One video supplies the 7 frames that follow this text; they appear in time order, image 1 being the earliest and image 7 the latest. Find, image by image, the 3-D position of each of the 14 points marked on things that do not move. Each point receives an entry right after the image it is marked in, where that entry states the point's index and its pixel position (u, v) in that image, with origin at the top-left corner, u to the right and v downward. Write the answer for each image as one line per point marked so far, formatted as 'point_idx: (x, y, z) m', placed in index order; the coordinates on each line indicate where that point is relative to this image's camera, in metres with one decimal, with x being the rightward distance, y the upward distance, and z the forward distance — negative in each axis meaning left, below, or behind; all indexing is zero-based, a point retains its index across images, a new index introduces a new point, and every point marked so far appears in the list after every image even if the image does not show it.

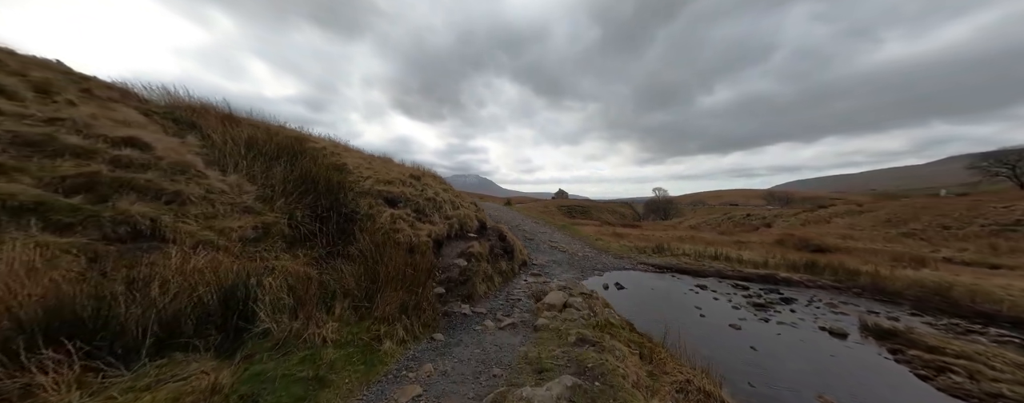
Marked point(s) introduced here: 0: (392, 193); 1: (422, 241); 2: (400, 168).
0: (-5.9, +0.4, +13.9) m
1: (-3.8, -1.7, +12.2) m
2: (-7.0, +2.0, +17.8) m
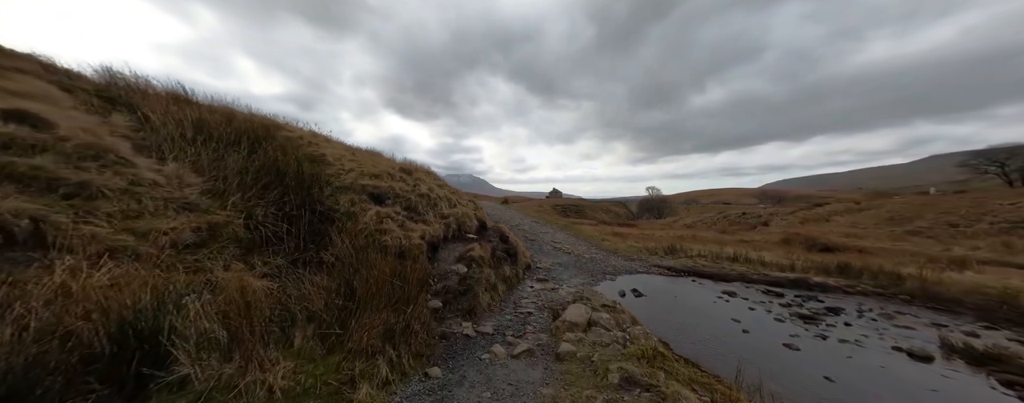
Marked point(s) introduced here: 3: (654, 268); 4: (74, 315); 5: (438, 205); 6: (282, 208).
0: (-5.6, +0.6, +12.0) m
1: (-3.5, -1.5, +10.3) m
2: (-6.9, +2.2, +15.8) m
3: (+9.4, -4.5, +18.9) m
4: (-6.2, -1.6, +4.0) m
5: (-3.7, -0.3, +14.4) m
6: (-7.1, -0.2, +8.8) m
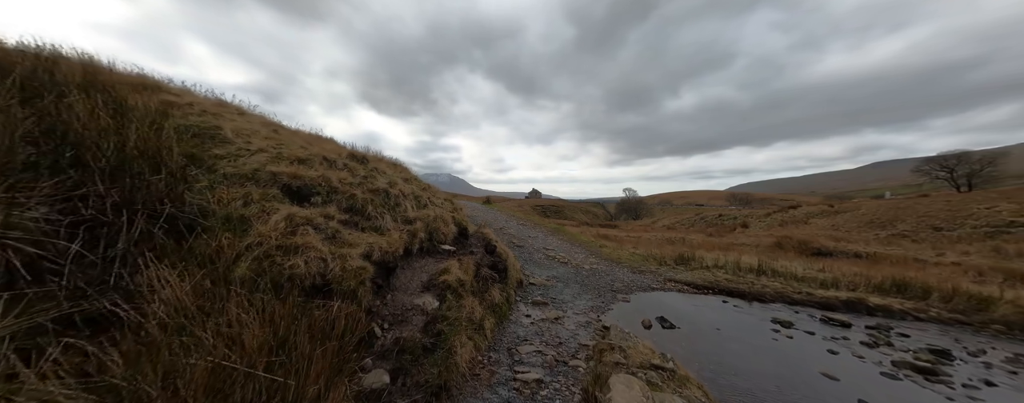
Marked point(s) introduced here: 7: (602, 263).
0: (-5.7, +0.7, +7.9) m
1: (-3.6, -1.5, +6.3) m
2: (-7.2, +2.2, +11.6) m
3: (+8.7, -4.6, +15.8) m
4: (-5.8, -1.6, -0.2) m
5: (-4.1, -0.2, +10.3) m
6: (-7.1, -0.1, +4.6) m
7: (+6.0, -4.2, +19.1) m
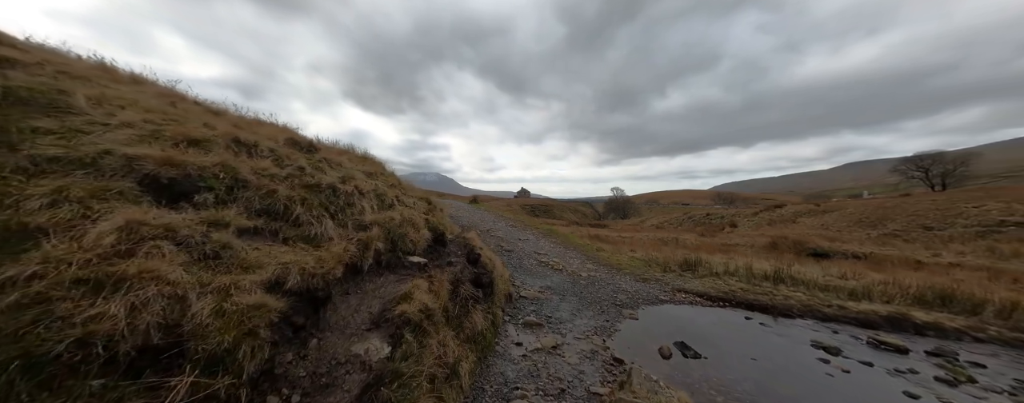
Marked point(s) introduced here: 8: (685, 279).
0: (-6.0, +0.7, +5.4) m
1: (-3.8, -1.5, +3.9) m
2: (-7.7, +2.3, +9.0) m
3: (+8.1, -4.6, +13.8) m
4: (-5.8, -1.6, -2.7) m
5: (-4.4, -0.2, +7.9) m
6: (-7.2, -0.1, +2.0) m
7: (+5.3, -4.2, +17.1) m
8: (+9.6, -4.3, +15.7) m
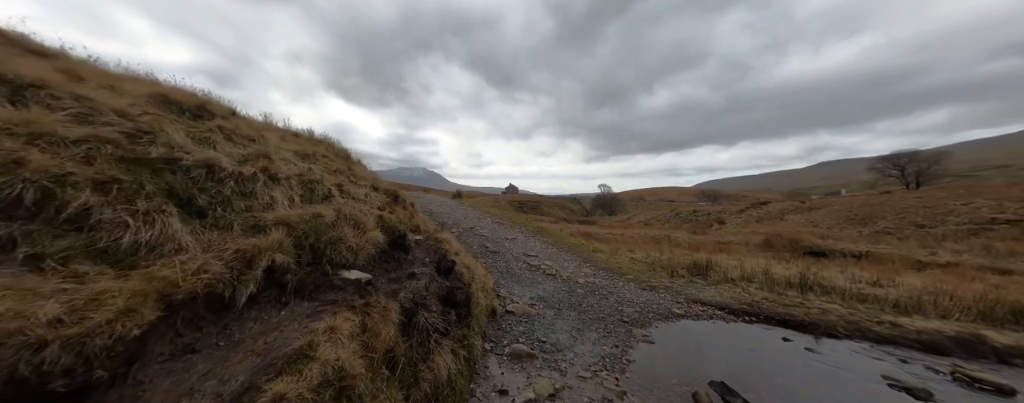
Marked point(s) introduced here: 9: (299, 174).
0: (-6.3, +0.8, +2.5) m
1: (-4.0, -1.4, +1.2) m
2: (-8.0, +2.5, +6.1) m
3: (+7.5, -4.3, +11.7) m
4: (-5.7, -1.5, -5.5) m
5: (-4.8, 0.0, +5.1) m
6: (-7.3, 0.0, -0.9) m
7: (+4.5, -3.9, +14.8) m
8: (+8.9, -4.0, +13.6) m
9: (-5.1, +0.7, +6.8) m
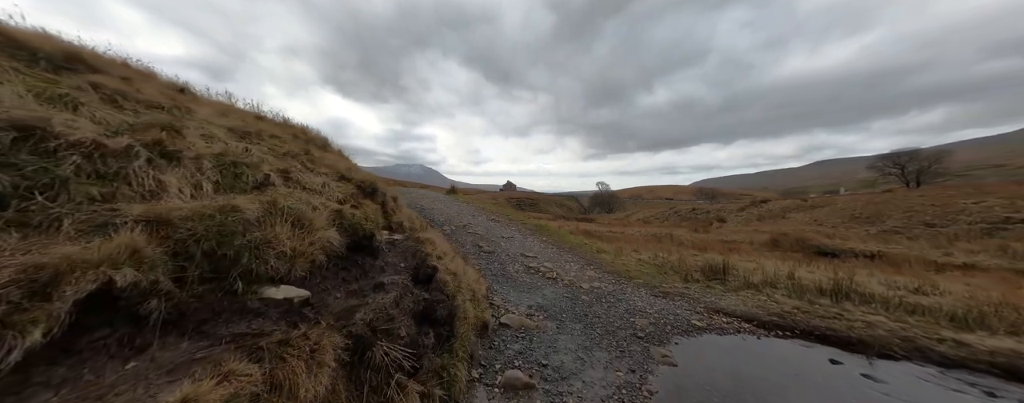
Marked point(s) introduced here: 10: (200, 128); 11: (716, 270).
0: (-6.3, +1.0, +0.8) m
1: (-4.1, -1.2, -0.5) m
2: (-8.1, +2.7, +4.4) m
3: (+7.3, -4.2, +10.1) m
4: (-5.7, -1.4, -7.1) m
5: (-4.9, +0.2, +3.5) m
6: (-7.4, +0.1, -2.5) m
7: (+4.3, -3.7, +13.2) m
8: (+8.7, -3.8, +12.0) m
9: (-5.2, +0.9, +5.1) m
10: (-6.1, +1.5, +5.6) m
11: (+10.3, -3.5, +14.4) m
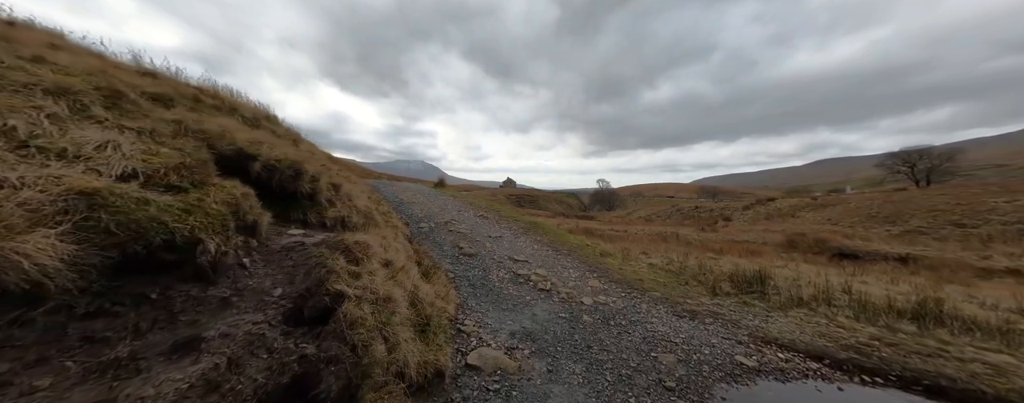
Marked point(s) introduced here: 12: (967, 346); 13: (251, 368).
0: (-6.9, +1.2, -2.0) m
1: (-4.7, -1.0, -3.3) m
2: (-8.7, +3.0, +1.5) m
3: (+6.7, -3.9, +7.3) m
4: (-6.4, -1.3, -10.0) m
5: (-5.5, +0.4, +0.6) m
6: (-8.0, +0.4, -5.4) m
7: (+3.7, -3.4, +10.4) m
8: (+8.1, -3.6, +9.2) m
9: (-5.8, +1.1, +2.3) m
10: (-6.7, +1.8, +2.7) m
11: (+9.7, -3.2, +11.6) m
12: (+11.7, -3.7, +7.4) m
13: (-2.9, -1.7, +3.0) m
